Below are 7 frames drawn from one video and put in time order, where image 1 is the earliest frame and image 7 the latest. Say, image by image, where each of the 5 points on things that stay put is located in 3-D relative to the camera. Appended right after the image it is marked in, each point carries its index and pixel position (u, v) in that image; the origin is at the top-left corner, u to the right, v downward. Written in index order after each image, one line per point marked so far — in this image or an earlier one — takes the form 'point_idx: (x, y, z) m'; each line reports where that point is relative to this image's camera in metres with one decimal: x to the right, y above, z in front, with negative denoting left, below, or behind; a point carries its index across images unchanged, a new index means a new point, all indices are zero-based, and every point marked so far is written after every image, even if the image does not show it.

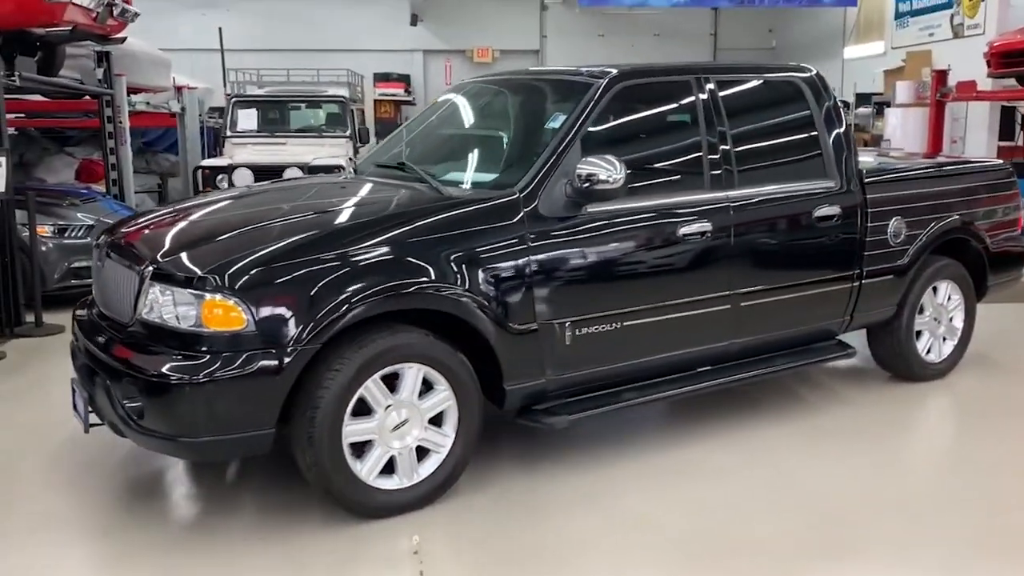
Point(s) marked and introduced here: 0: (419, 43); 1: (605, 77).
0: (-1.9, +5.0, +16.7) m
1: (+0.4, +0.9, +3.6) m
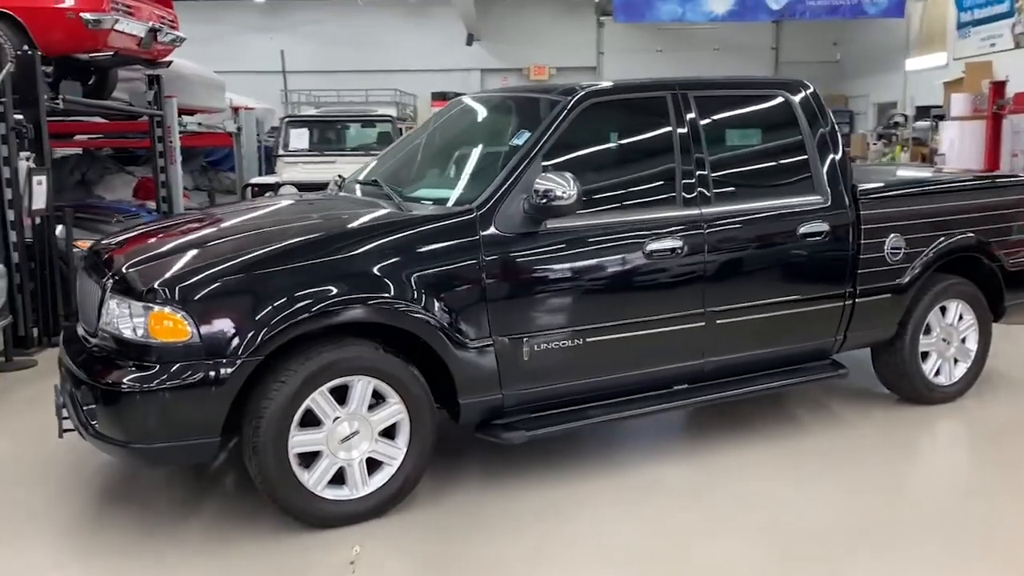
0: (-0.8, +4.7, +17.0) m
1: (+0.2, +0.8, +3.6) m
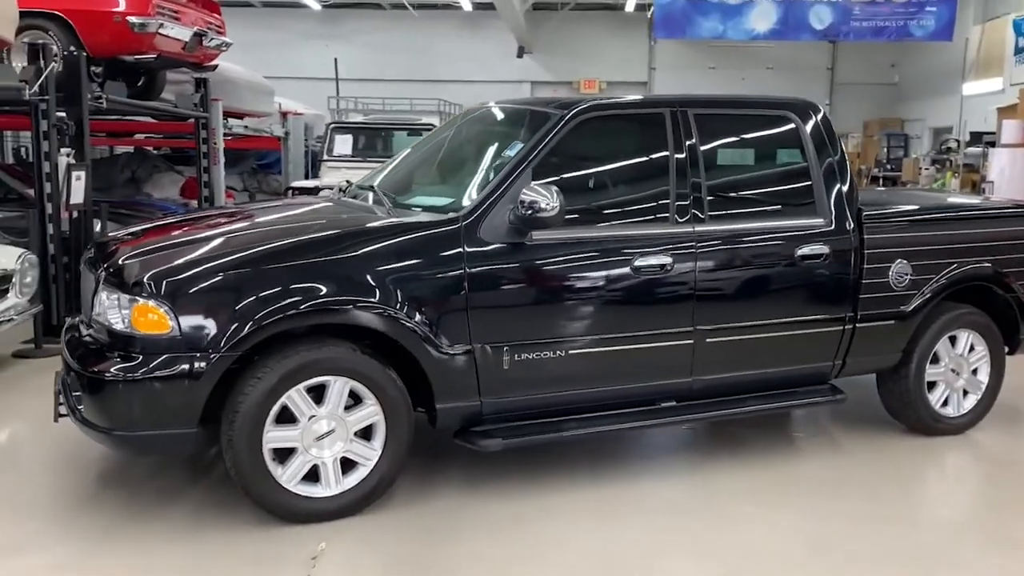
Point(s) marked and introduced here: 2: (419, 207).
0: (+0.3, +4.5, +17.1) m
1: (+0.2, +0.8, +3.6) m
2: (-0.4, +0.4, +3.5) m
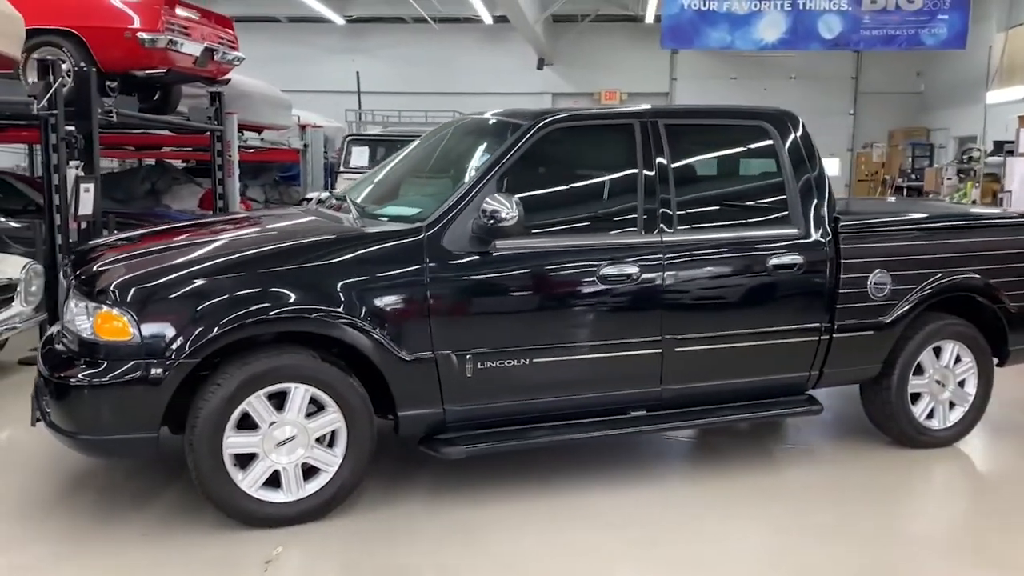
0: (+0.7, +4.3, +17.2) m
1: (+0.1, +0.7, +3.6) m
2: (-0.6, +0.3, +3.6) m
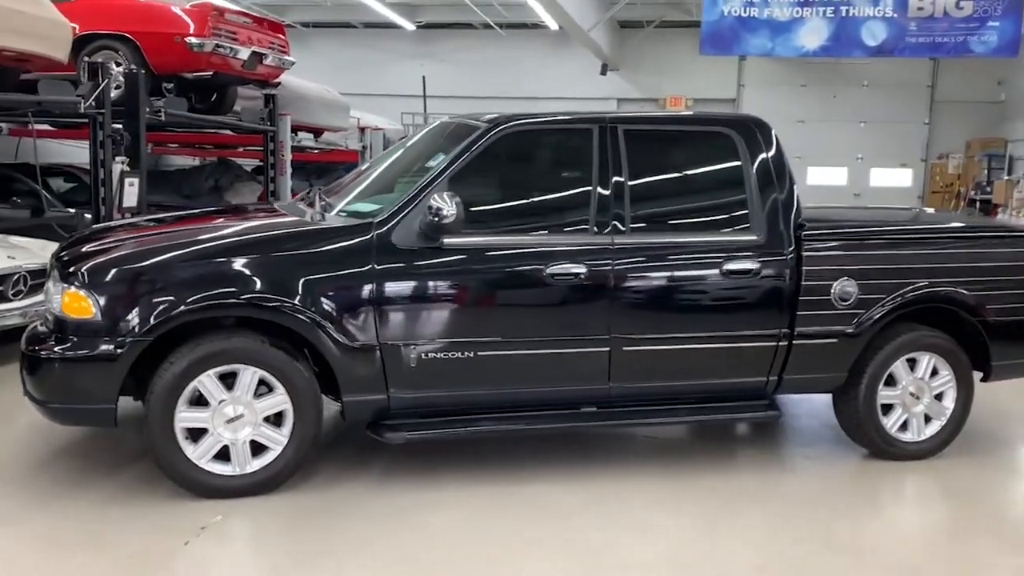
0: (+2.1, +4.1, +17.2) m
1: (-0.1, +0.8, +3.8) m
2: (-0.8, +0.4, +3.8) m
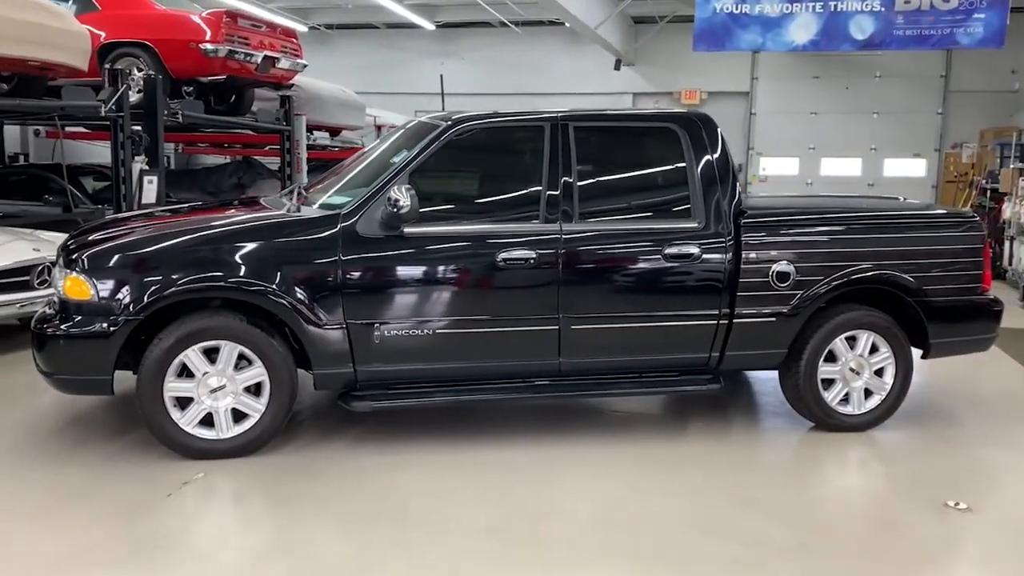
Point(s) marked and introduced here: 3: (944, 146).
0: (+2.5, +4.3, +17.4) m
1: (-0.3, +0.8, +4.1) m
2: (-1.0, +0.4, +4.2) m
3: (+8.7, +2.8, +16.3) m
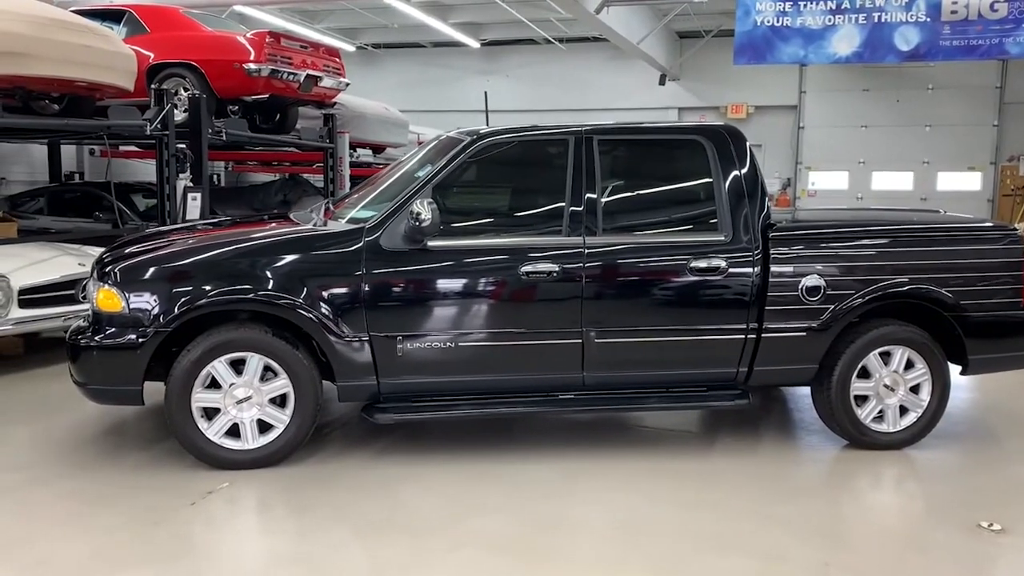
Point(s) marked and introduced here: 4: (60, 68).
0: (+3.4, +4.0, +17.3) m
1: (-0.2, +0.8, +4.1) m
2: (-0.8, +0.4, +4.3) m
3: (+9.6, +2.5, +15.8) m
4: (-3.2, +1.6, +5.8) m
